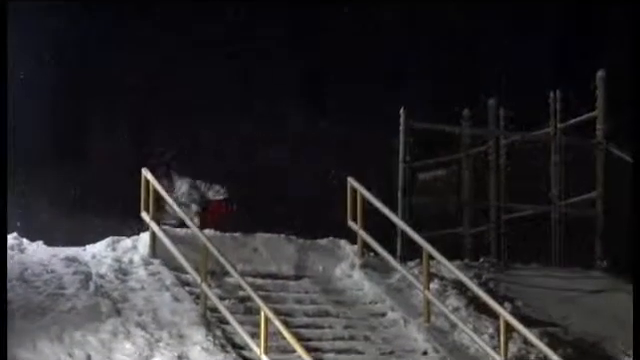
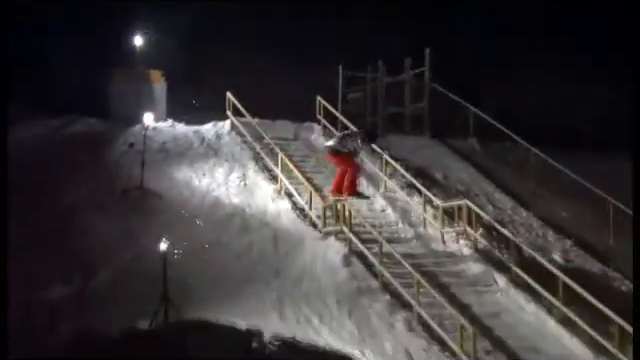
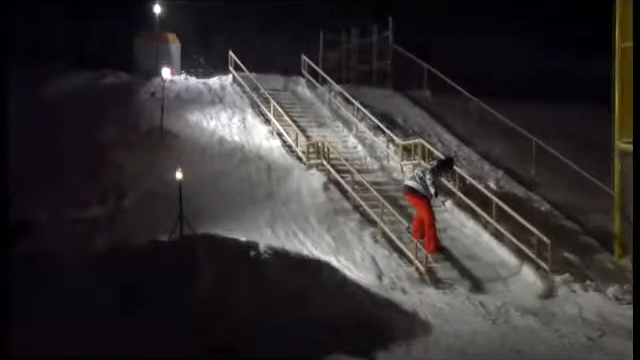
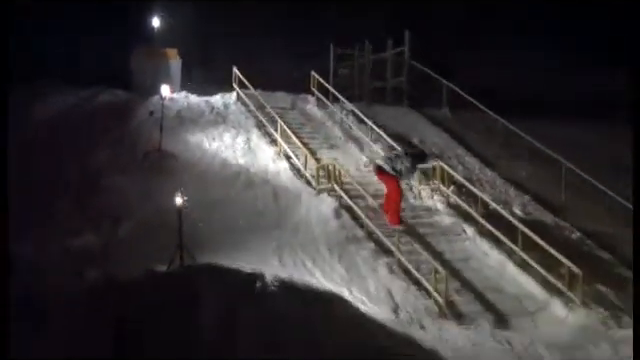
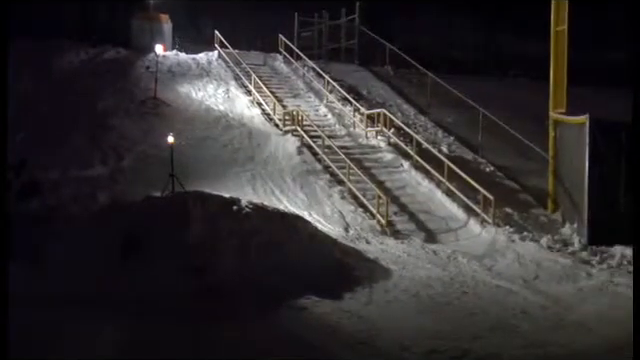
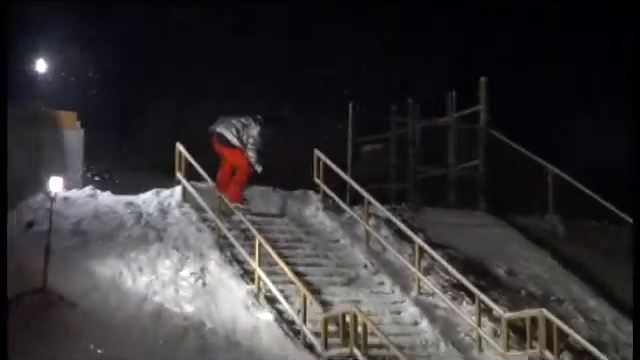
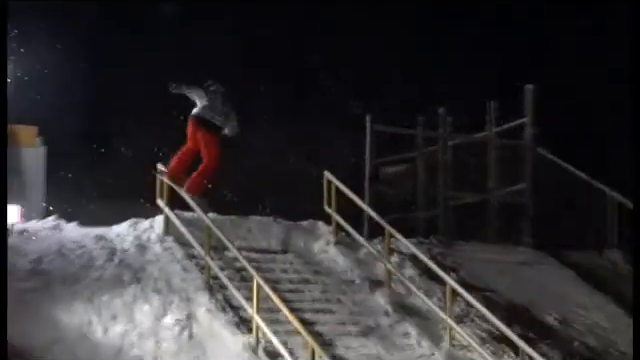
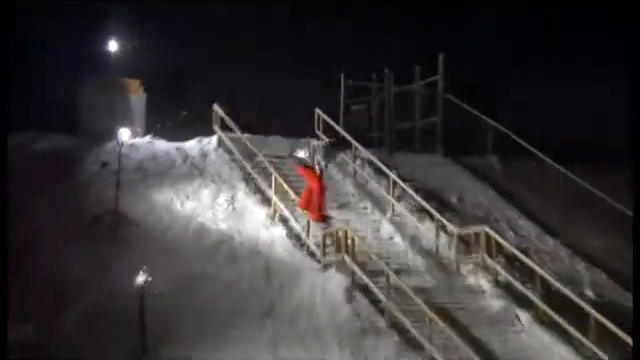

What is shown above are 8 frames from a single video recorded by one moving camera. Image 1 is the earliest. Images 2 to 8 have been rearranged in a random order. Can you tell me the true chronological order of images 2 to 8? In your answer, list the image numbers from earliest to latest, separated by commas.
7, 6, 8, 2, 4, 3, 5
